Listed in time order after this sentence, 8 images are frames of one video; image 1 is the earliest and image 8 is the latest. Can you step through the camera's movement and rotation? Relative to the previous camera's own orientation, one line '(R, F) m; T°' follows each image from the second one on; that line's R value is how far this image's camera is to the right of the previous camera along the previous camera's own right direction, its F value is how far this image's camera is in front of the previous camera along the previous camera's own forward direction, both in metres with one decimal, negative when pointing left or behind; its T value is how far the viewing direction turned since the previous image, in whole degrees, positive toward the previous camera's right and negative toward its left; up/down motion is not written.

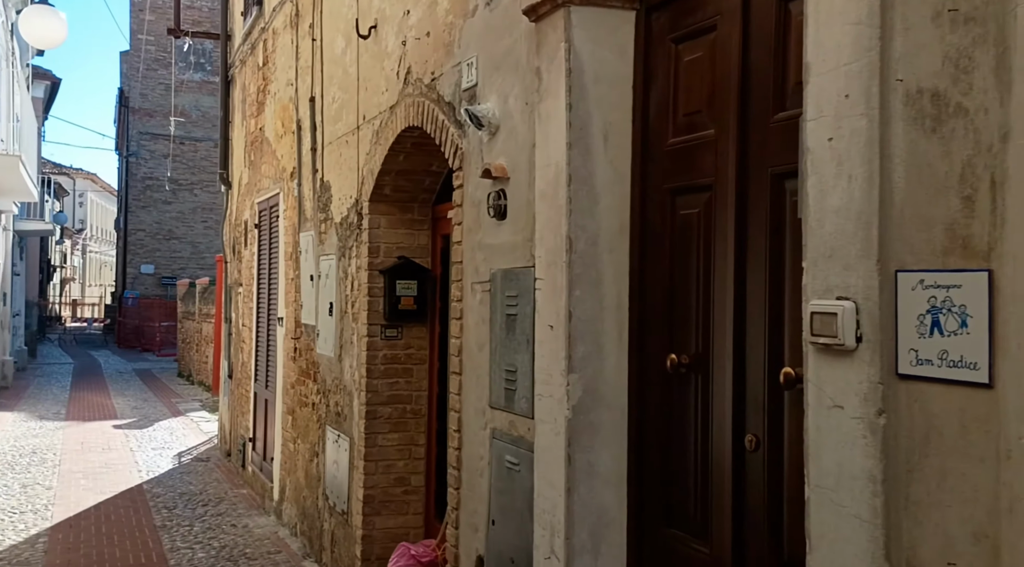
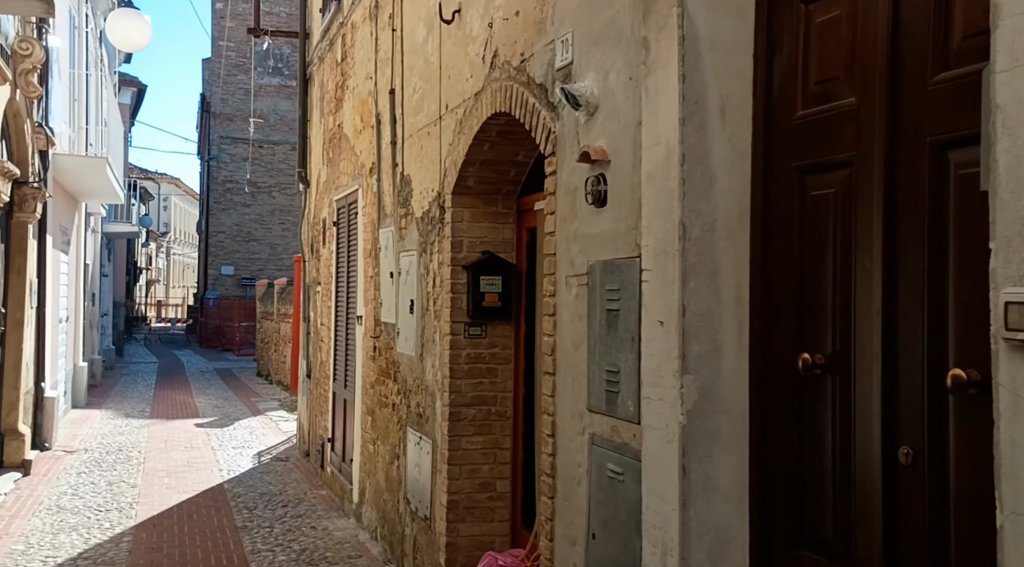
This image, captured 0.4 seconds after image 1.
(-0.1, +0.2) m; -4°
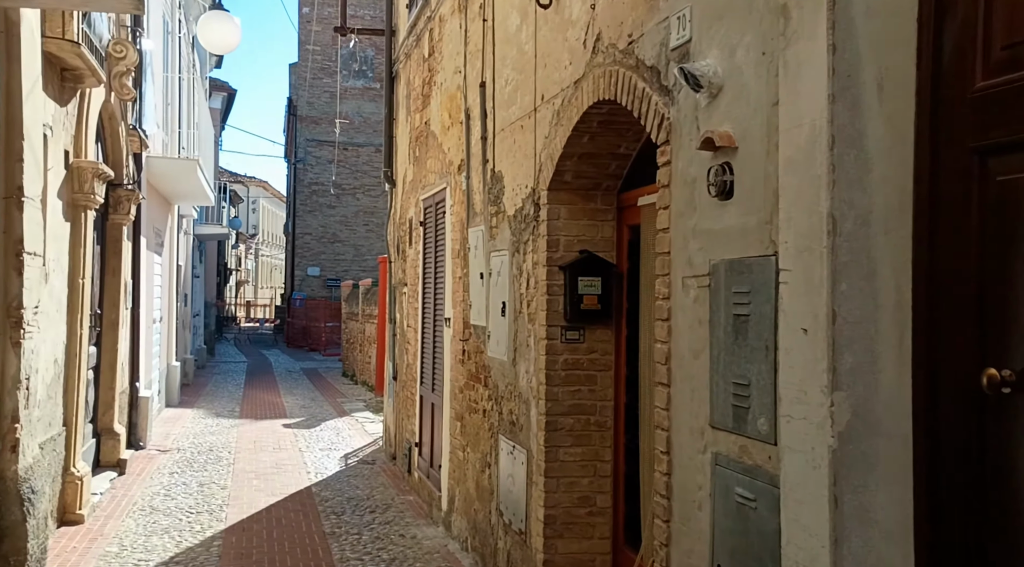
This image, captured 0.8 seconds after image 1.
(-0.1, +0.3) m; -5°
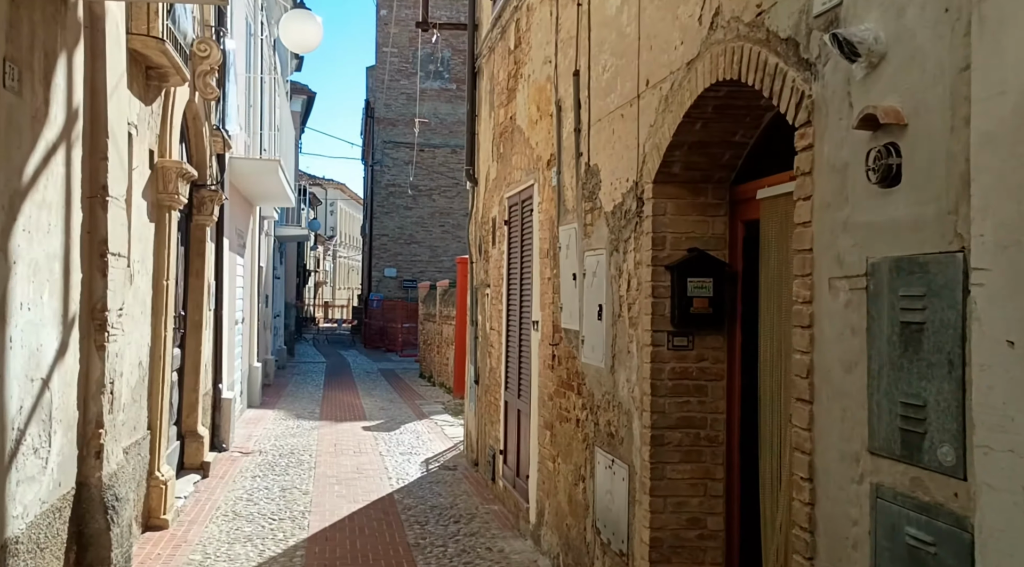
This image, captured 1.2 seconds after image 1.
(-0.1, +0.3) m; -5°
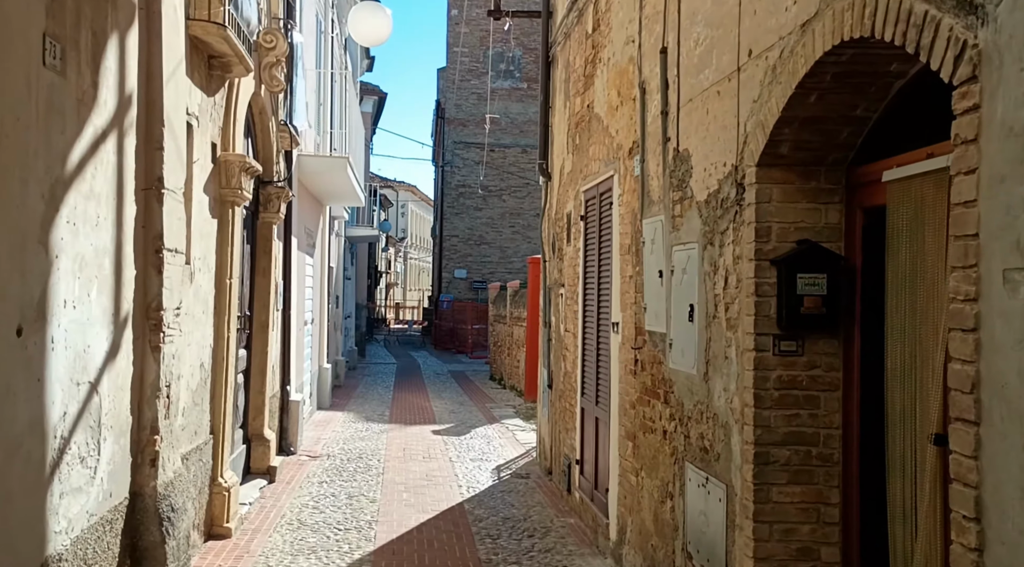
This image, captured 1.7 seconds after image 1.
(-0.1, +0.4) m; -4°
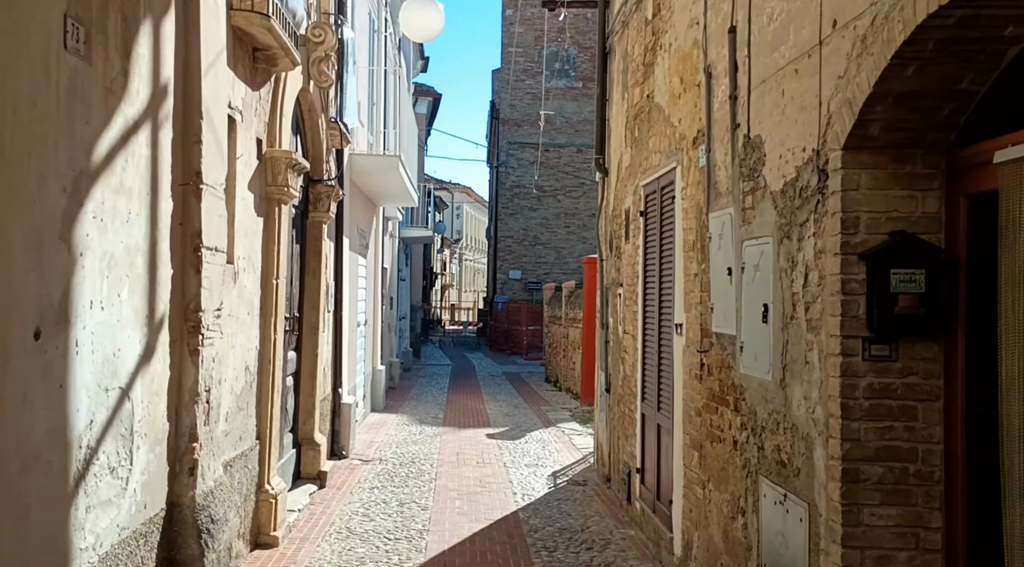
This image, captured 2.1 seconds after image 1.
(0.0, +0.3) m; -3°
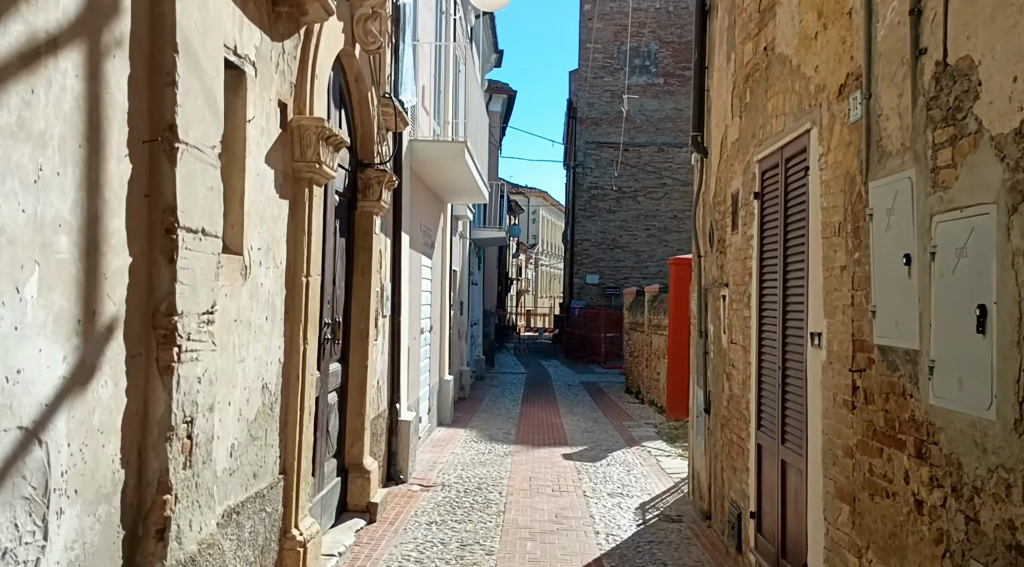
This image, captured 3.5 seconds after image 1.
(0.0, +1.3) m; -5°
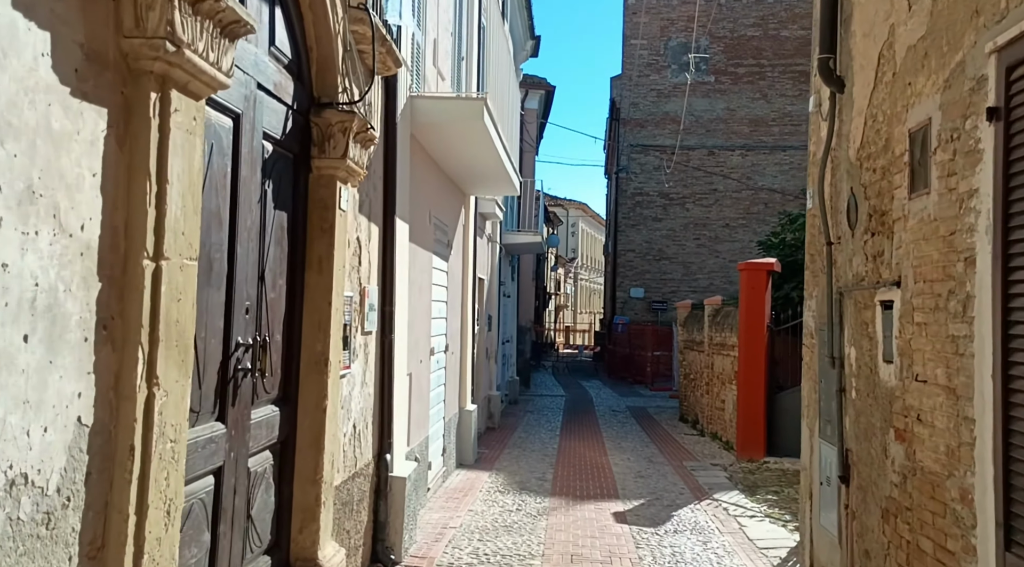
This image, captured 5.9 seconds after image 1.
(0.0, +2.6) m; -2°
